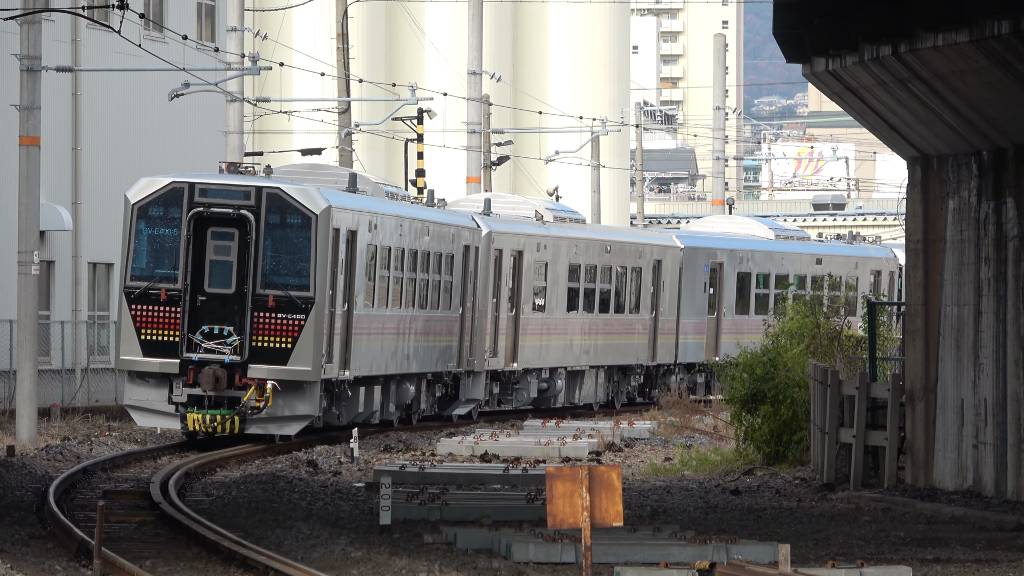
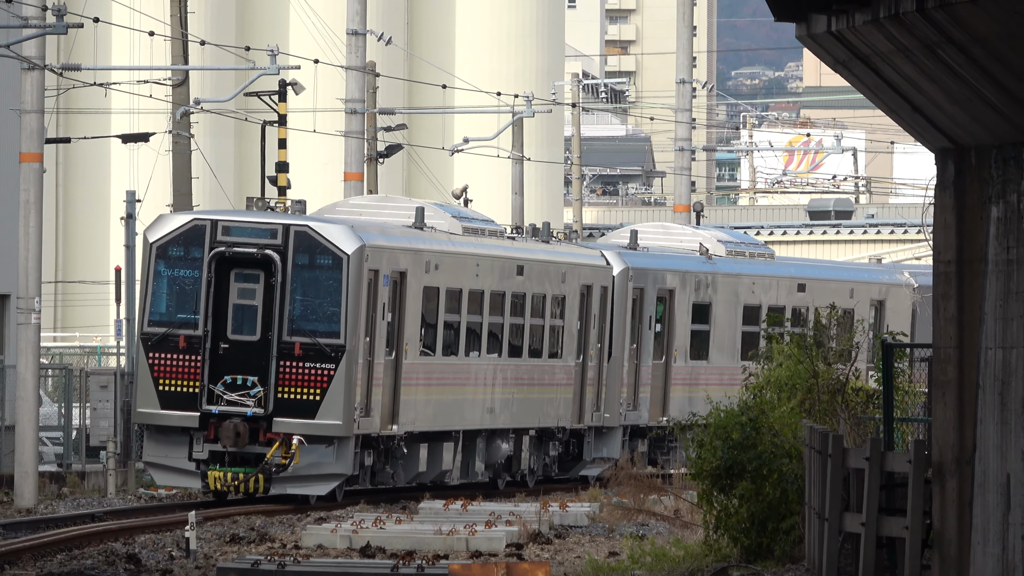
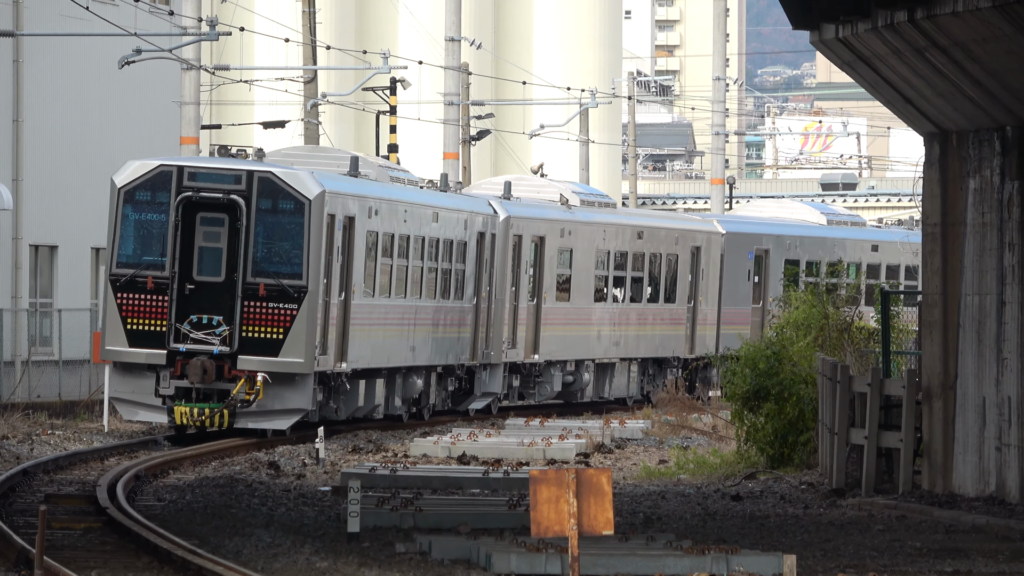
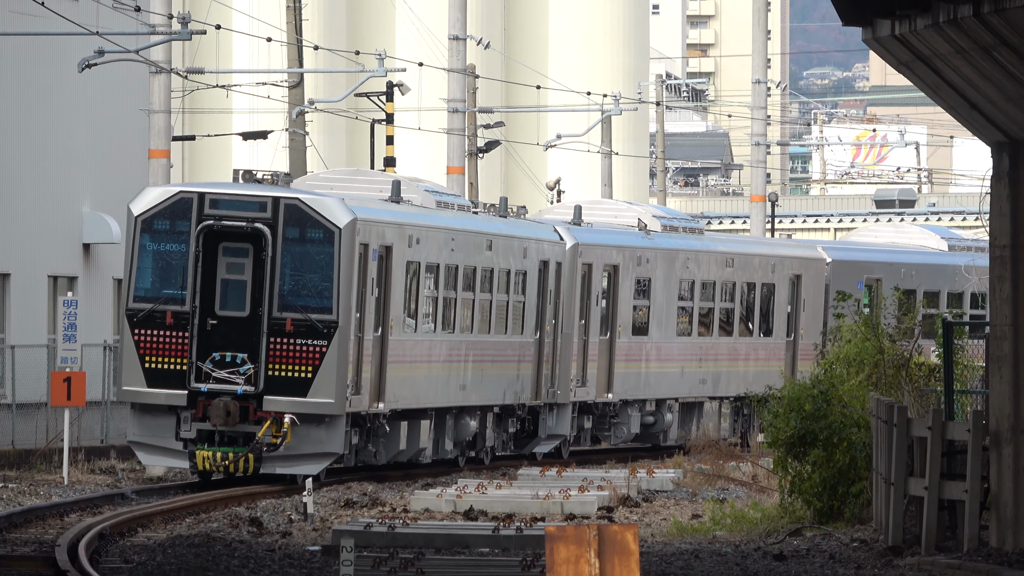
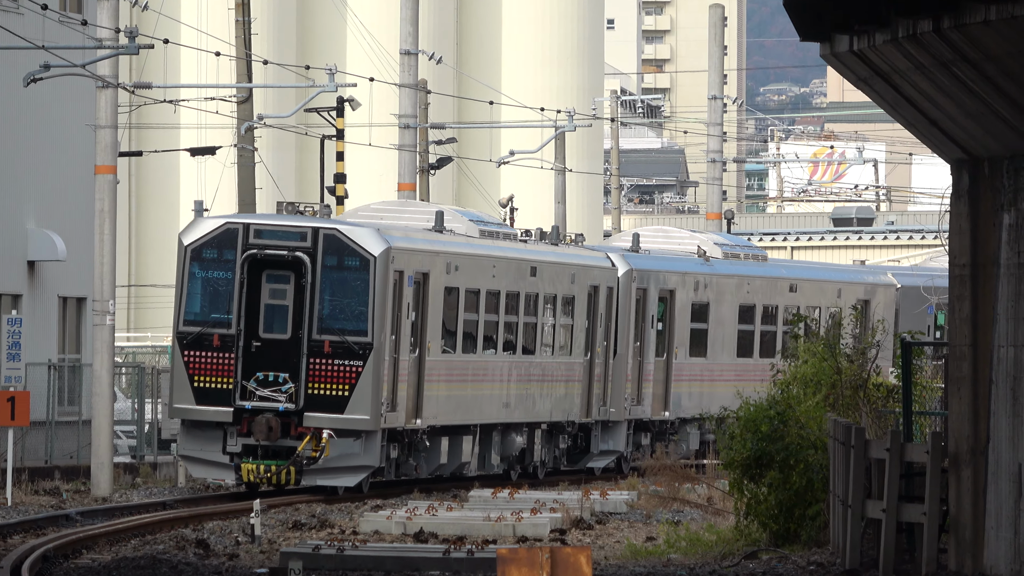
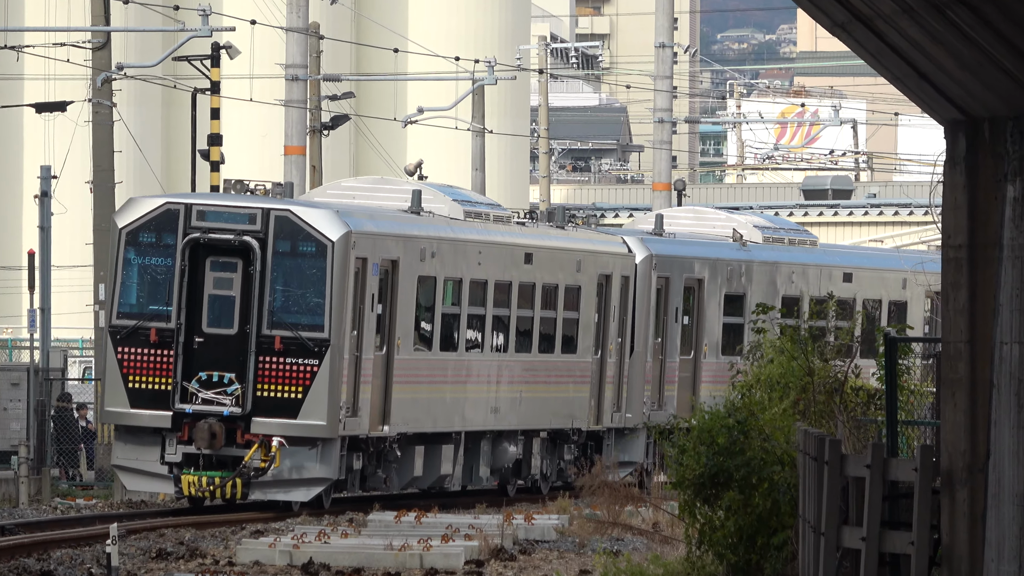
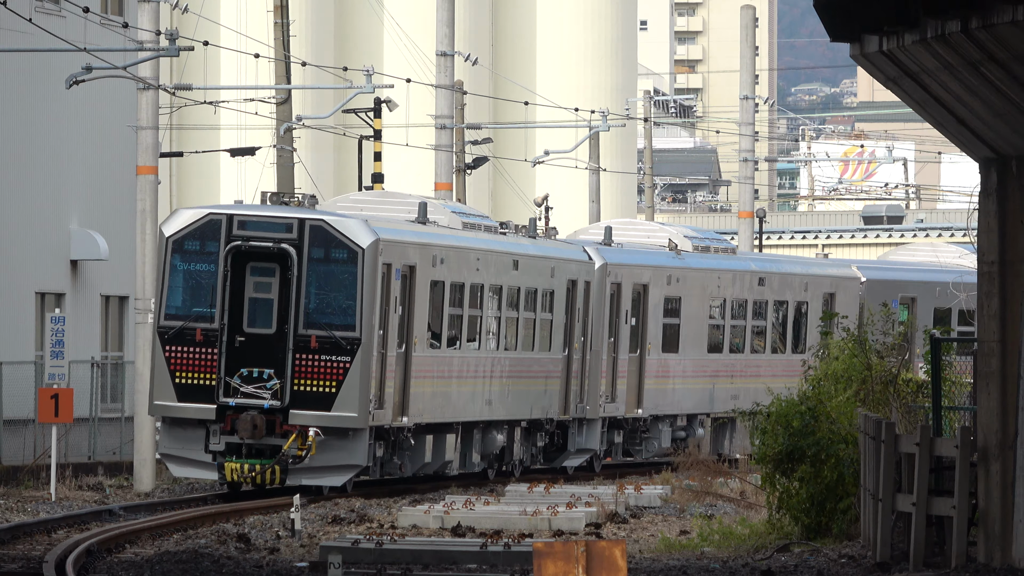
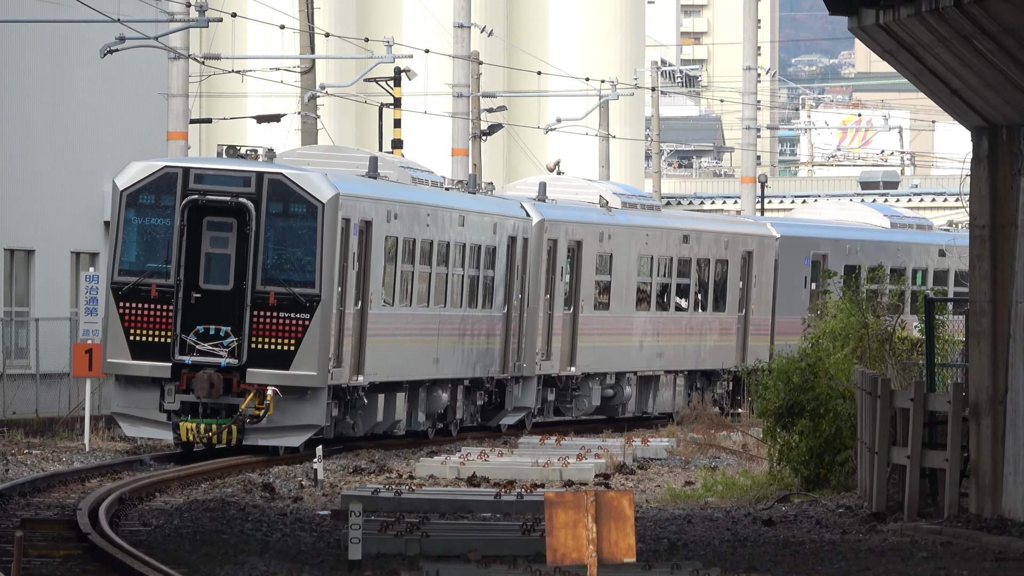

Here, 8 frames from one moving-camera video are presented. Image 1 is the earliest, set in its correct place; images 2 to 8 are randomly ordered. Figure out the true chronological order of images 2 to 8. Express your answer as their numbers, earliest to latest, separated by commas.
3, 8, 4, 7, 5, 2, 6
